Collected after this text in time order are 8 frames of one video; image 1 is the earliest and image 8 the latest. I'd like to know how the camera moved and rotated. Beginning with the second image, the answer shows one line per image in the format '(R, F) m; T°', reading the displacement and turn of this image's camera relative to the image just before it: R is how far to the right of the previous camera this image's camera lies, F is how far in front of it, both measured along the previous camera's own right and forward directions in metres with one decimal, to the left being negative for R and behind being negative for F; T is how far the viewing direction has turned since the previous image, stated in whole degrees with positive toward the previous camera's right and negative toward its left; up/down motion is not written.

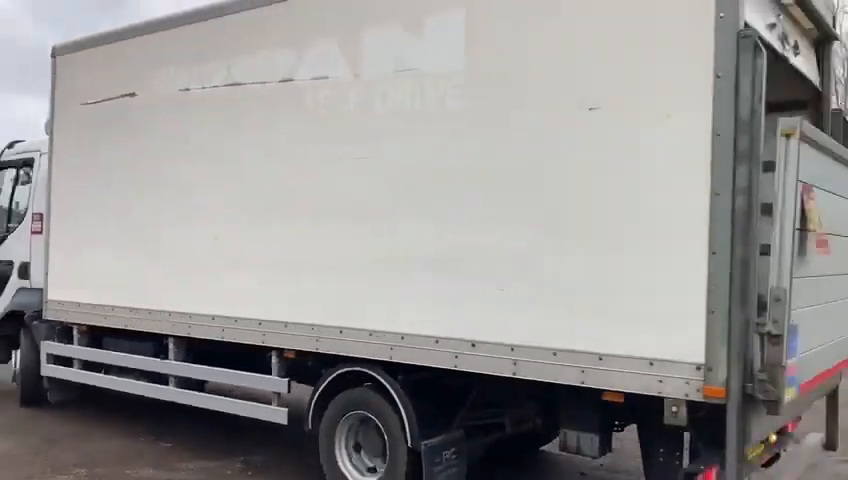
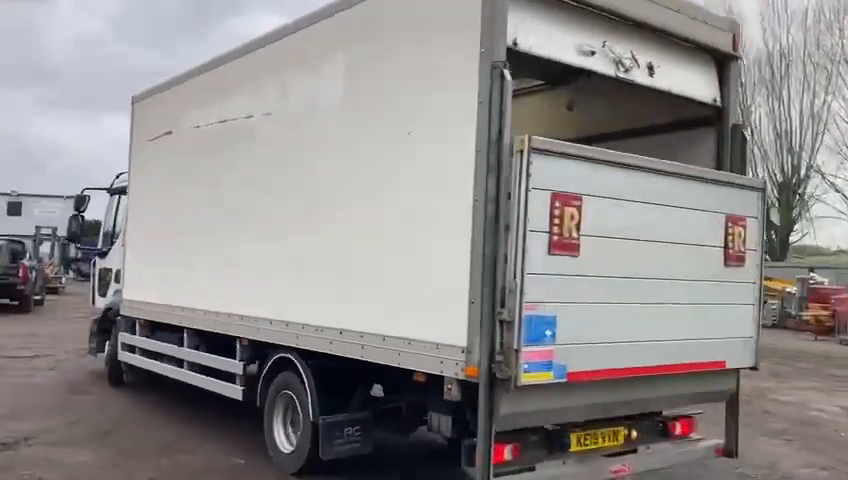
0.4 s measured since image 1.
(+0.7, +0.1) m; -8°
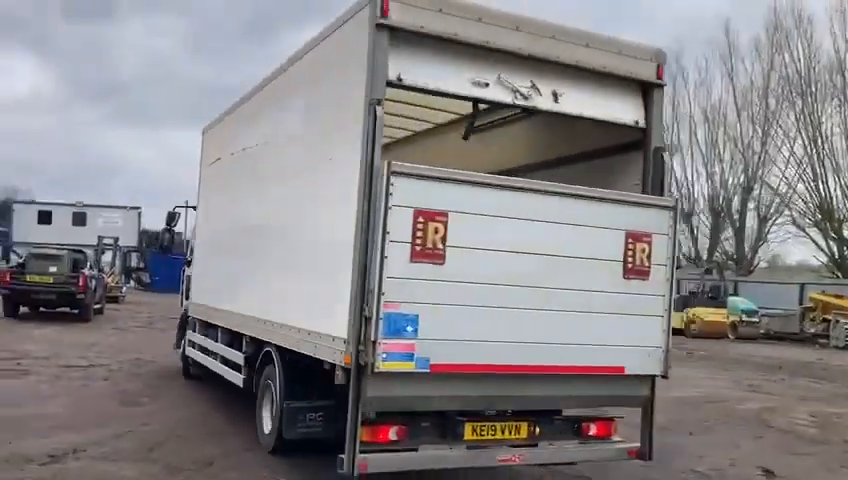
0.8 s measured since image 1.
(+0.4, +0.2) m; -5°
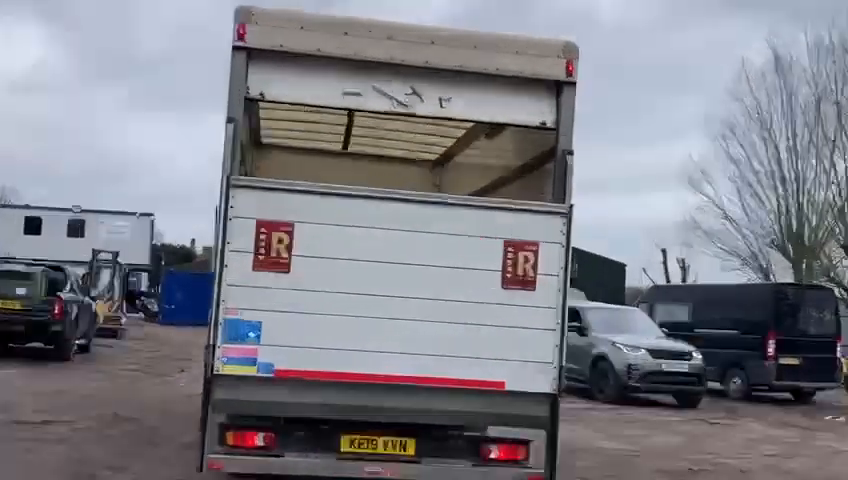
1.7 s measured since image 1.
(0.0, +2.0) m; -4°
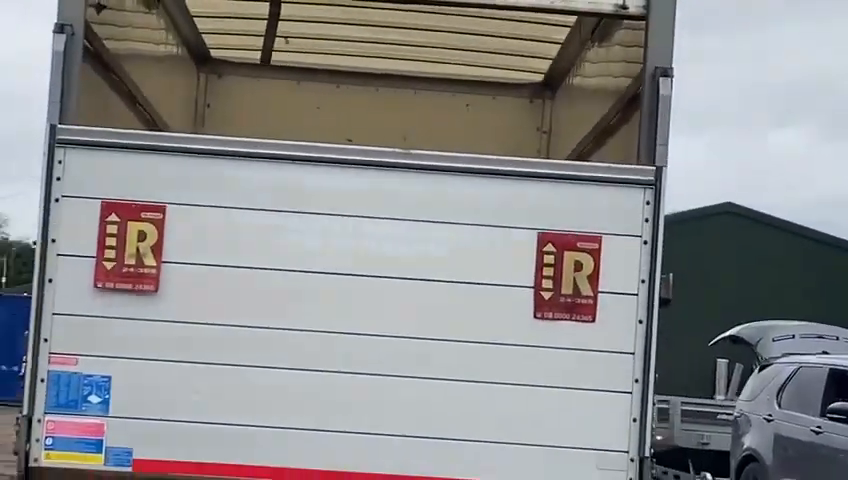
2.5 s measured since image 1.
(+2.0, +4.7) m; -20°
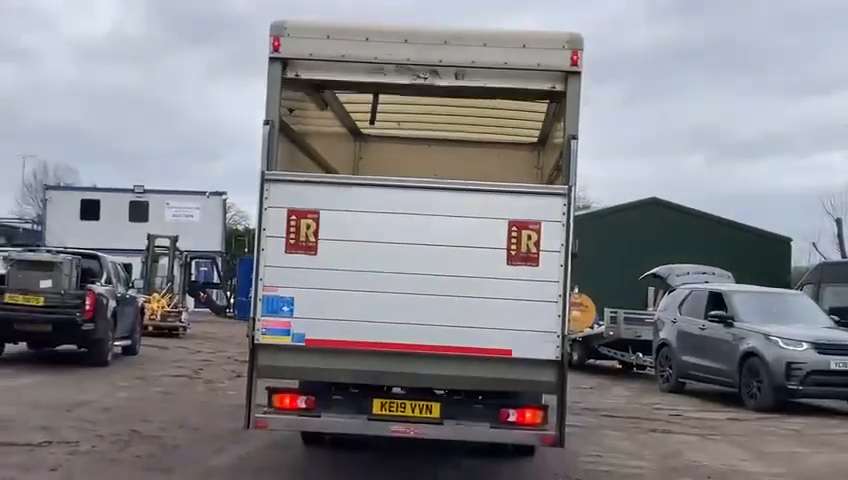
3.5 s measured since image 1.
(+0.9, -5.2) m; -6°
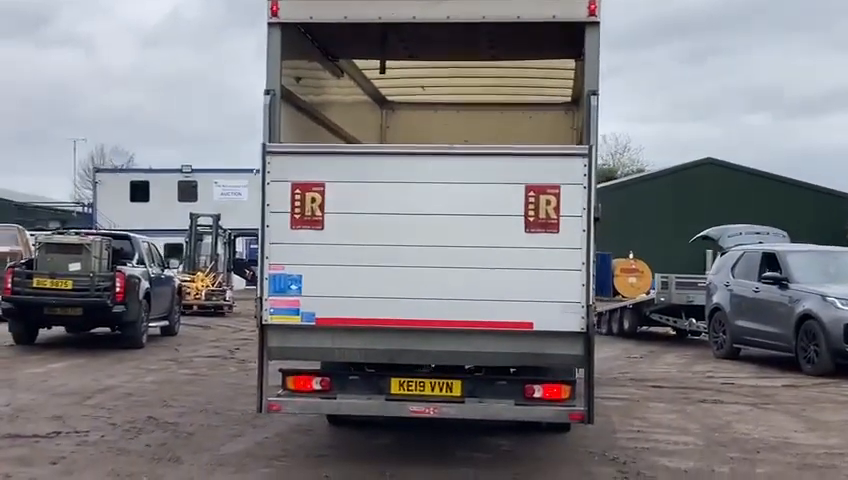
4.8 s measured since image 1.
(+0.3, +0.5) m; -2°
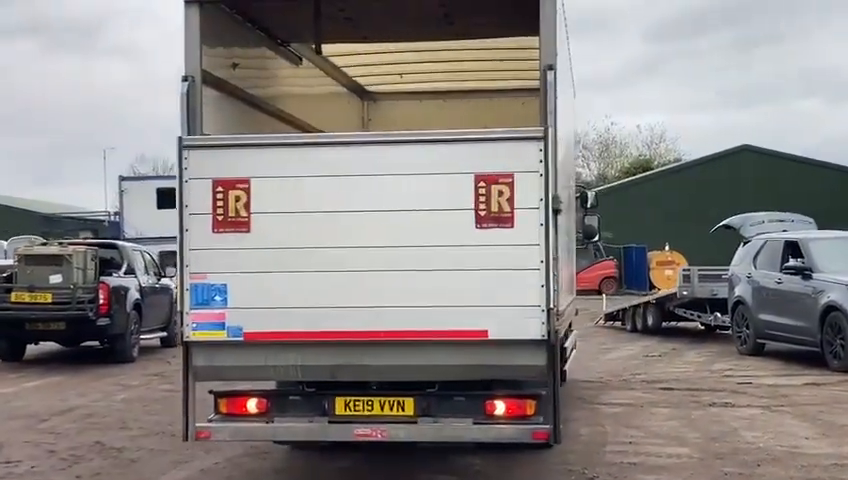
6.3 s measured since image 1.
(+0.5, +0.8) m; -2°
